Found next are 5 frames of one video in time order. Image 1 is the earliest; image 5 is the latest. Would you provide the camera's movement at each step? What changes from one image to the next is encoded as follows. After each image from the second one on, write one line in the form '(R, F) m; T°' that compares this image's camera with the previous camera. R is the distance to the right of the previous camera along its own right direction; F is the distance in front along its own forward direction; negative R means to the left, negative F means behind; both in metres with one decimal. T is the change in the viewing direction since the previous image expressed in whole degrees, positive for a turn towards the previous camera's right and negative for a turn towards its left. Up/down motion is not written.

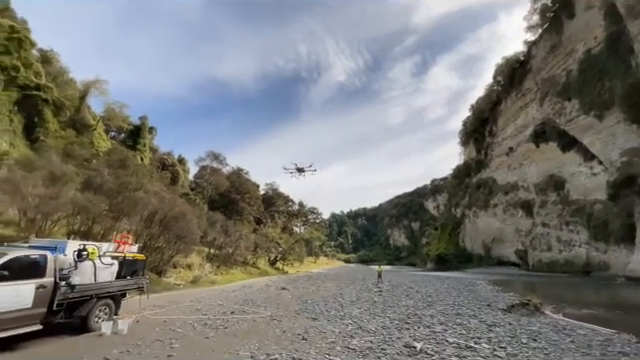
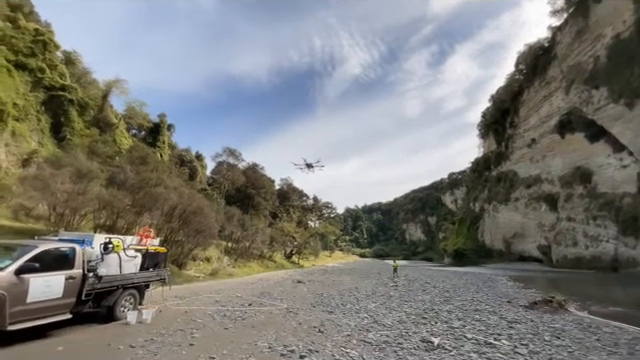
(0.0, +0.1) m; -2°
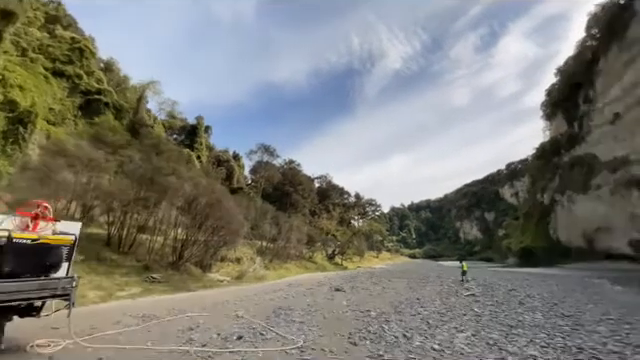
(+0.1, +6.5) m; -6°
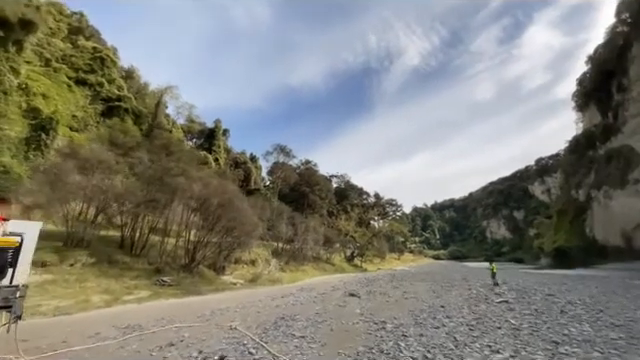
(+0.4, +1.5) m; -3°
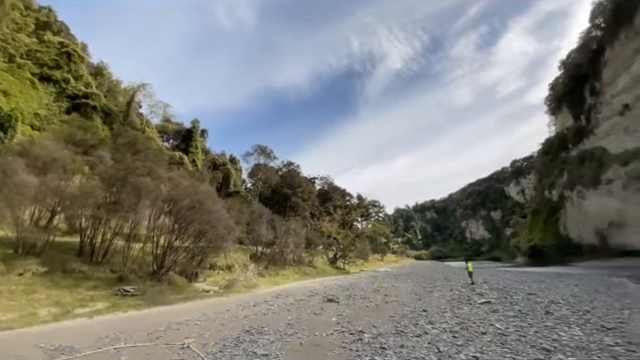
(+0.3, +1.2) m; +3°
